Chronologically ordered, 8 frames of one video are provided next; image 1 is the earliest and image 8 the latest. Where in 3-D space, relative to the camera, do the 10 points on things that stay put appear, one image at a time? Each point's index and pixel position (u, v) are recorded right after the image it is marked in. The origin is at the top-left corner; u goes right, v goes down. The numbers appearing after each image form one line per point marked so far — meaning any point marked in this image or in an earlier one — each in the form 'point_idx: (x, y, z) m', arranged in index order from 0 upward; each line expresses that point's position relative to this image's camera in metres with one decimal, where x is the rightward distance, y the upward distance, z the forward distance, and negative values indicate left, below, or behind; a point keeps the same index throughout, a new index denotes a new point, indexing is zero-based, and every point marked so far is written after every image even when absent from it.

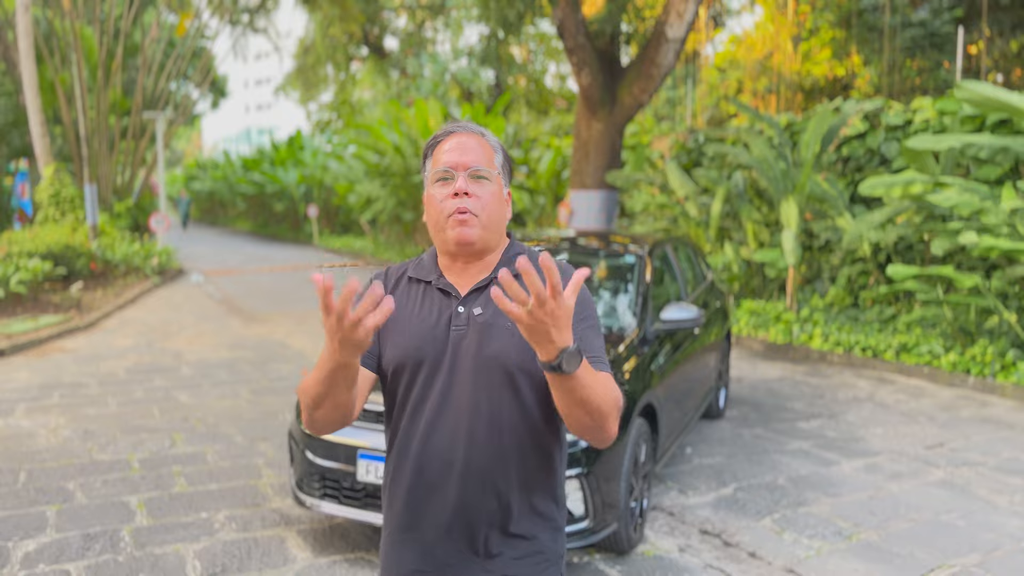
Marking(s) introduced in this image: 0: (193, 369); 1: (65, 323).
0: (-3.2, -0.8, +8.2) m
1: (-5.7, -0.5, +10.4) m
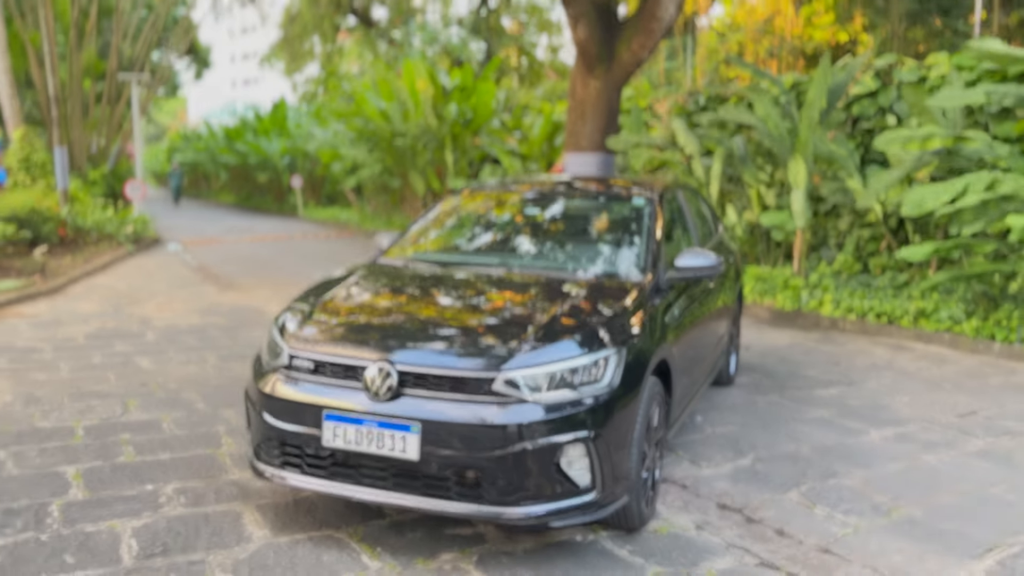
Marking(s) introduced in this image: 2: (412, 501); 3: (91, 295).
0: (-3.3, -0.4, +7.6) m
1: (-5.8, -0.1, +9.7) m
2: (-0.4, -0.8, +3.1) m
3: (-5.2, -0.1, +9.9) m
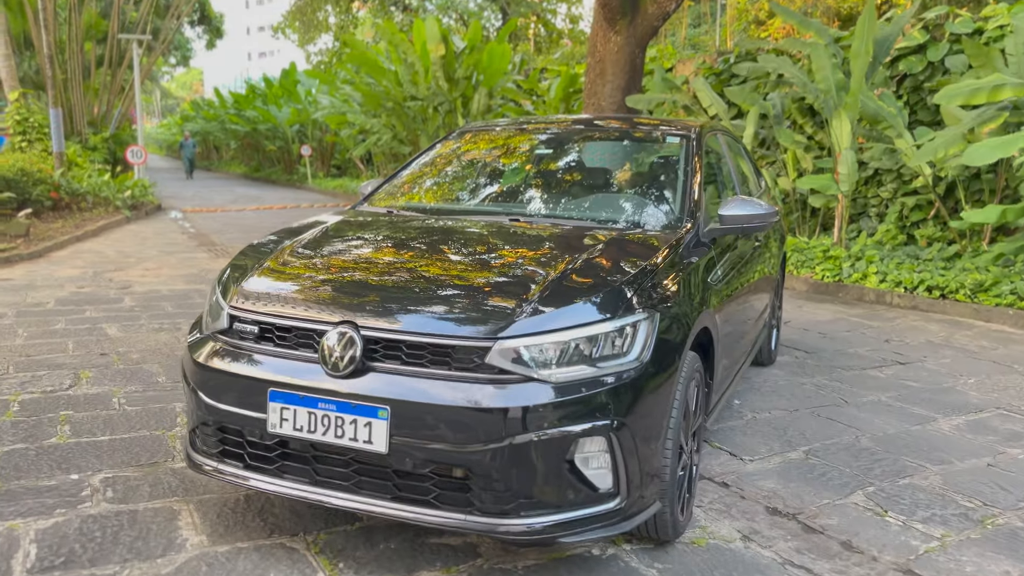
0: (-3.2, -0.1, +7.0) m
1: (-5.7, +0.4, +9.1) m
2: (-0.4, -0.6, +2.4) m
3: (-5.0, +0.3, +9.3) m
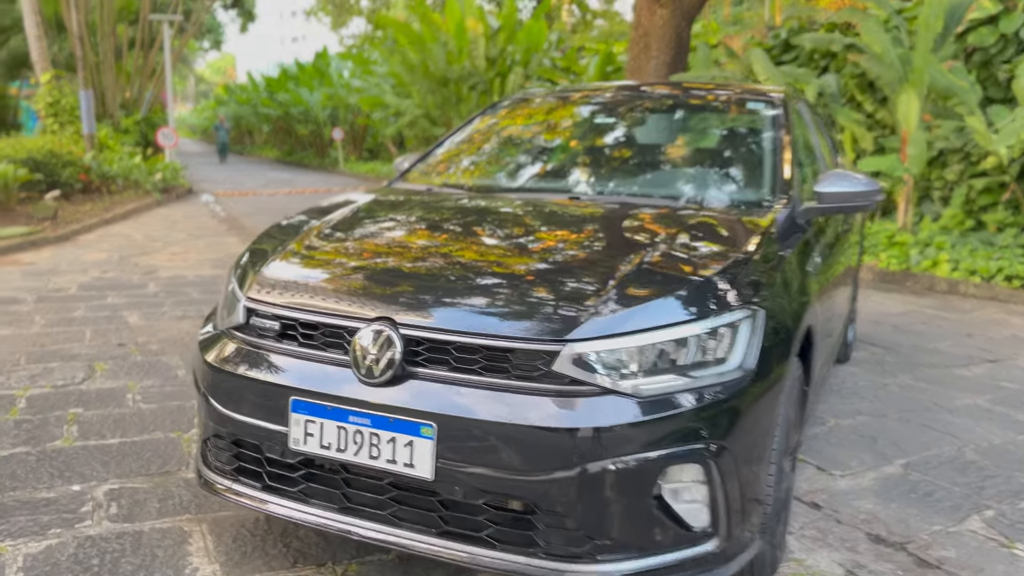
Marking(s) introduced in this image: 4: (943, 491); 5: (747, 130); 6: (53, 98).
0: (-2.9, 0.0, +6.6) m
1: (-5.3, +0.5, +8.9) m
2: (-0.2, -0.6, +2.0) m
3: (-4.6, +0.5, +9.0) m
4: (+1.6, -0.8, +3.1) m
5: (+1.1, +0.8, +3.9) m
6: (-8.5, +3.5, +15.0) m
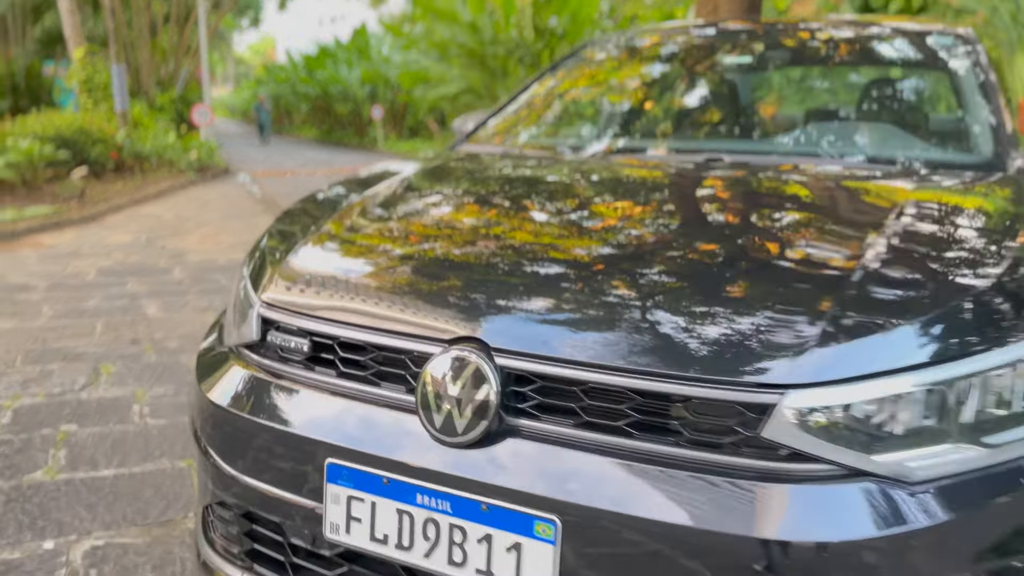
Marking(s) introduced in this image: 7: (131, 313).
0: (-2.4, +0.1, +6.0) m
1: (-4.7, +0.7, +8.4) m
2: (0.0, -0.6, +1.2) m
3: (-4.0, +0.7, +8.5) m
4: (+1.9, -0.8, +2.3) m
5: (+1.5, +0.8, +3.1) m
6: (-7.7, +3.8, +14.6) m
7: (-2.2, -0.1, +4.7) m
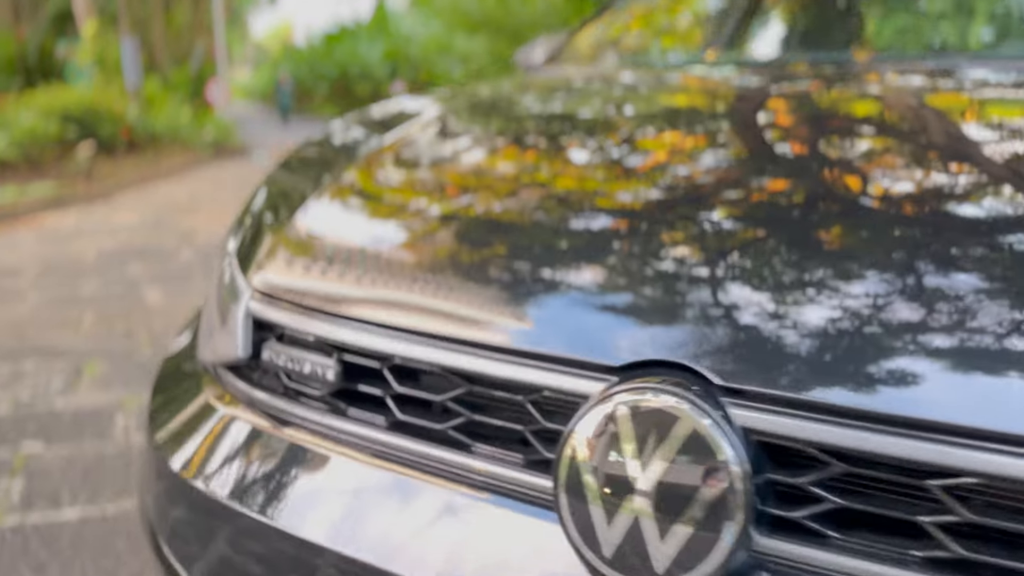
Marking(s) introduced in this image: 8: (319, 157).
0: (-2.1, +0.2, +5.4) m
1: (-4.3, +0.8, +7.8) m
2: (+0.2, -0.6, +0.6) m
3: (-3.6, +0.8, +7.9) m
4: (+2.1, -0.7, +1.6) m
5: (+1.7, +0.8, +2.4) m
6: (-7.2, +4.1, +14.0) m
7: (-2.0, -0.1, +4.1) m
8: (-0.5, +0.3, +2.1) m
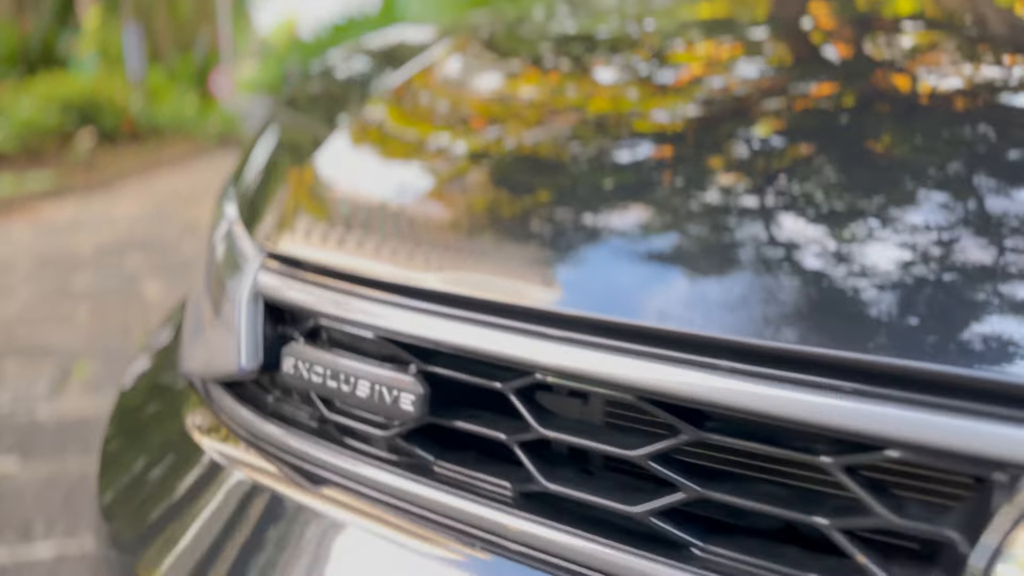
0: (-2.0, +0.3, +5.1) m
1: (-4.2, +1.0, +7.4) m
2: (+0.4, -0.6, +0.3) m
3: (-3.5, +0.9, +7.5) m
4: (+2.3, -0.6, +1.2) m
5: (+1.8, +1.0, +2.0) m
6: (-7.1, +4.3, +13.5) m
7: (-1.8, 0.0, +3.8) m
8: (-0.4, +0.4, +1.7) m
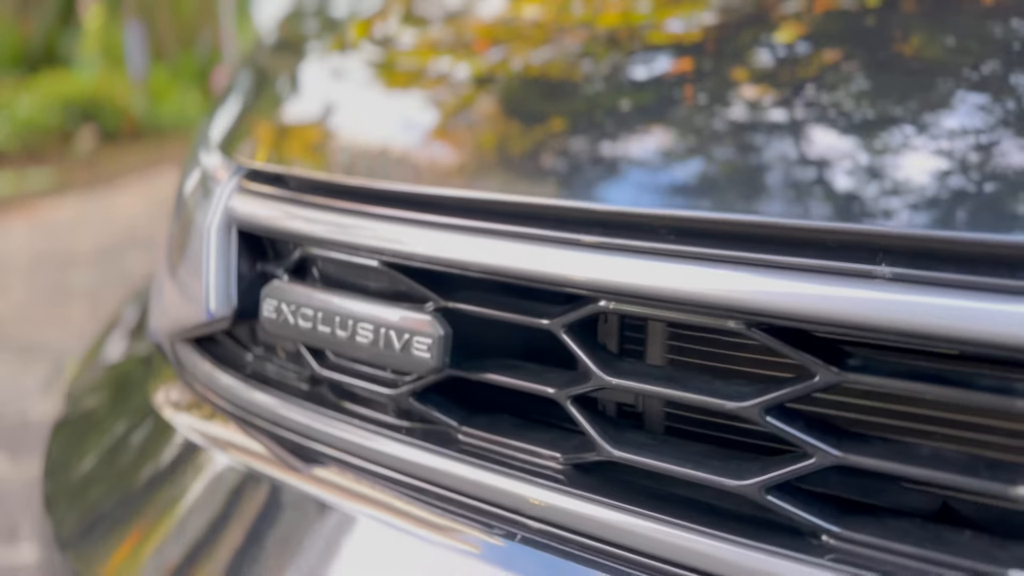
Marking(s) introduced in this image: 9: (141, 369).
0: (-1.9, +0.5, +4.9) m
1: (-4.2, +1.2, +7.3) m
2: (+0.4, -0.5, +0.2) m
3: (-3.5, +1.2, +7.4) m
4: (+2.3, -0.3, +1.1) m
5: (+1.8, +1.2, +1.7) m
6: (-7.2, +4.7, +13.2) m
7: (-1.7, +0.1, +3.7) m
8: (-0.4, +0.5, +1.6) m
9: (-0.3, 0.0, +0.7) m
